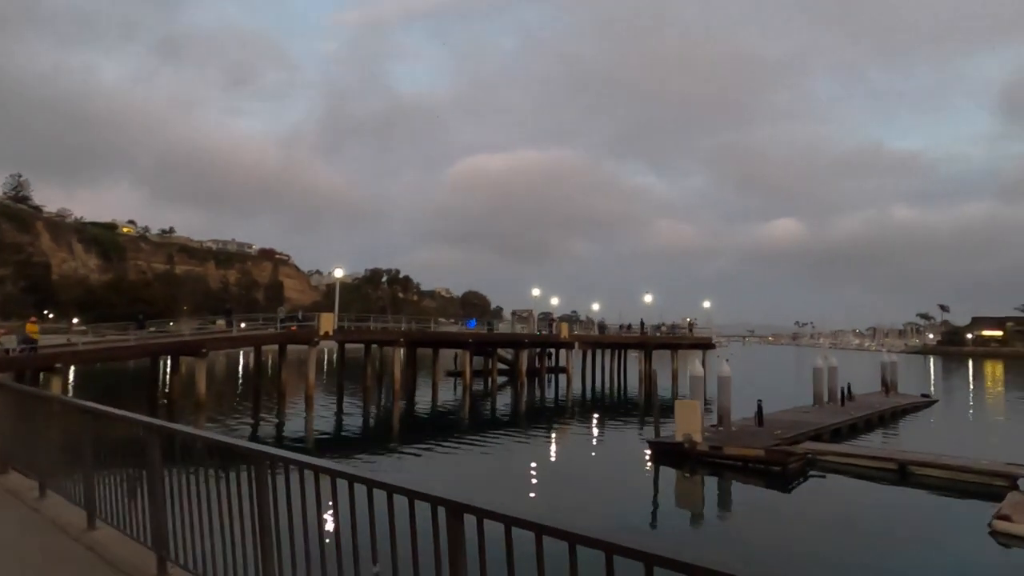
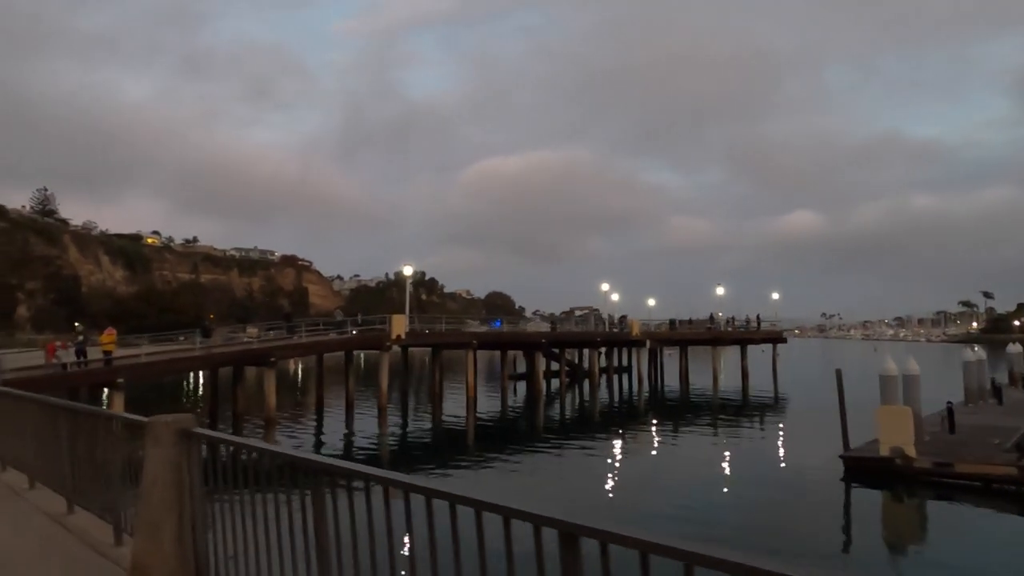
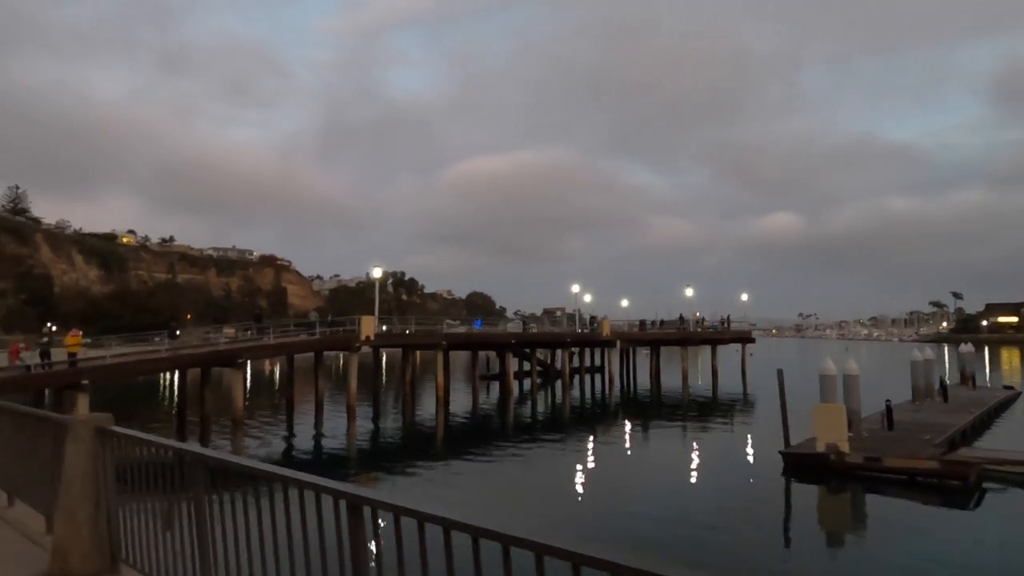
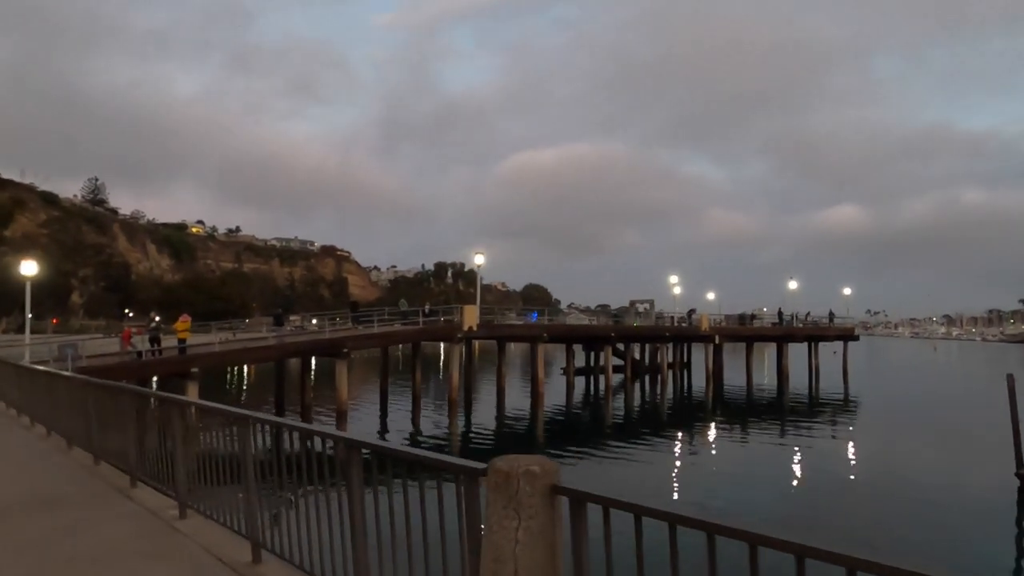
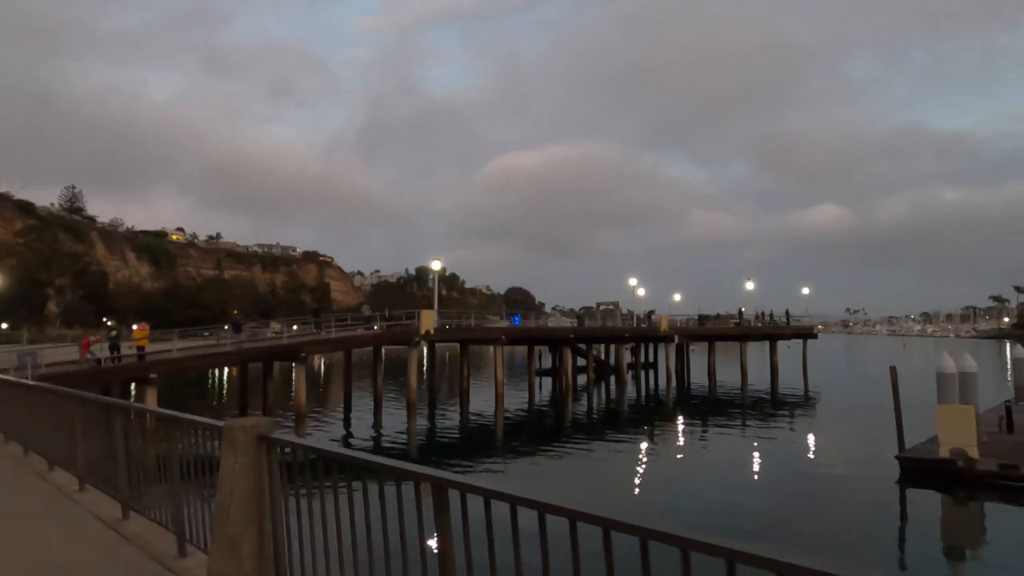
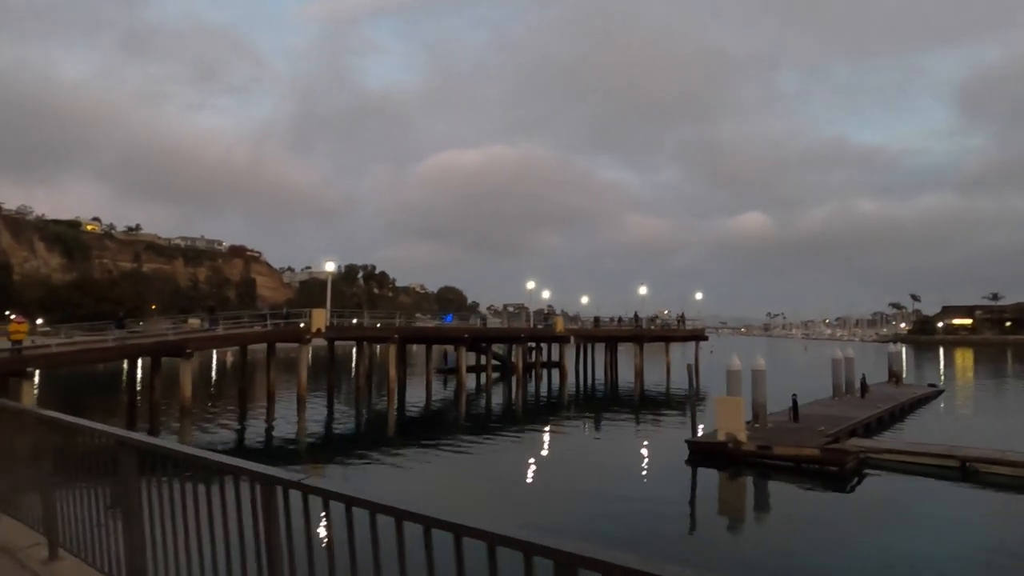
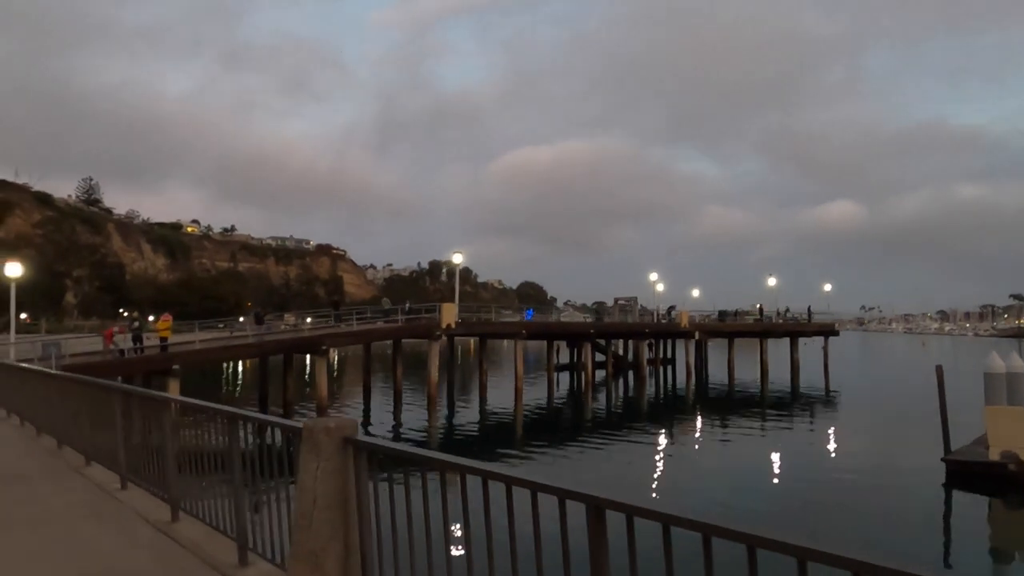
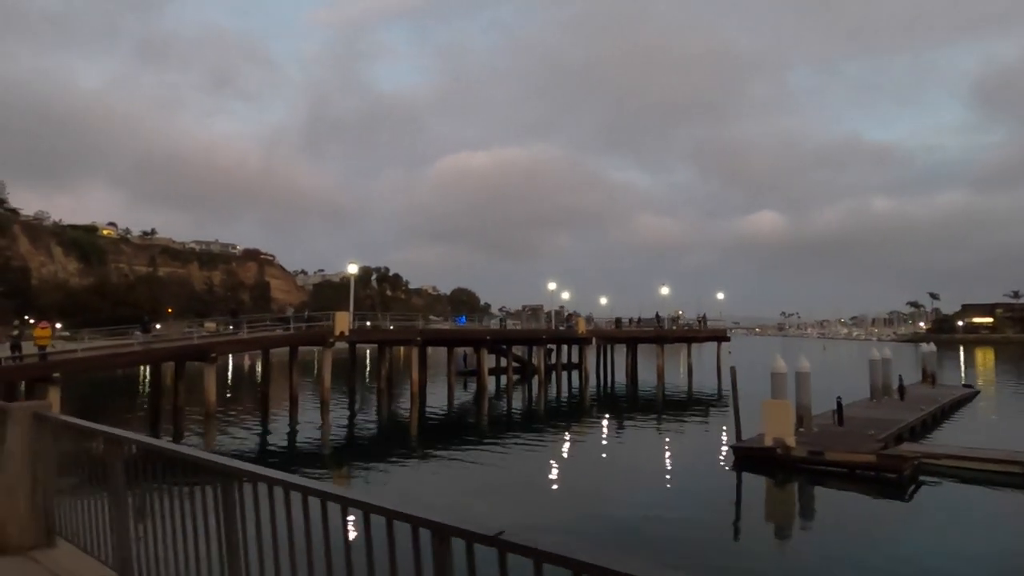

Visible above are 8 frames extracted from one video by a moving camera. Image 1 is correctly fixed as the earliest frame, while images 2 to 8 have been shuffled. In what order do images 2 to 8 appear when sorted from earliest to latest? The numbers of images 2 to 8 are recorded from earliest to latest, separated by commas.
6, 8, 3, 2, 5, 7, 4
